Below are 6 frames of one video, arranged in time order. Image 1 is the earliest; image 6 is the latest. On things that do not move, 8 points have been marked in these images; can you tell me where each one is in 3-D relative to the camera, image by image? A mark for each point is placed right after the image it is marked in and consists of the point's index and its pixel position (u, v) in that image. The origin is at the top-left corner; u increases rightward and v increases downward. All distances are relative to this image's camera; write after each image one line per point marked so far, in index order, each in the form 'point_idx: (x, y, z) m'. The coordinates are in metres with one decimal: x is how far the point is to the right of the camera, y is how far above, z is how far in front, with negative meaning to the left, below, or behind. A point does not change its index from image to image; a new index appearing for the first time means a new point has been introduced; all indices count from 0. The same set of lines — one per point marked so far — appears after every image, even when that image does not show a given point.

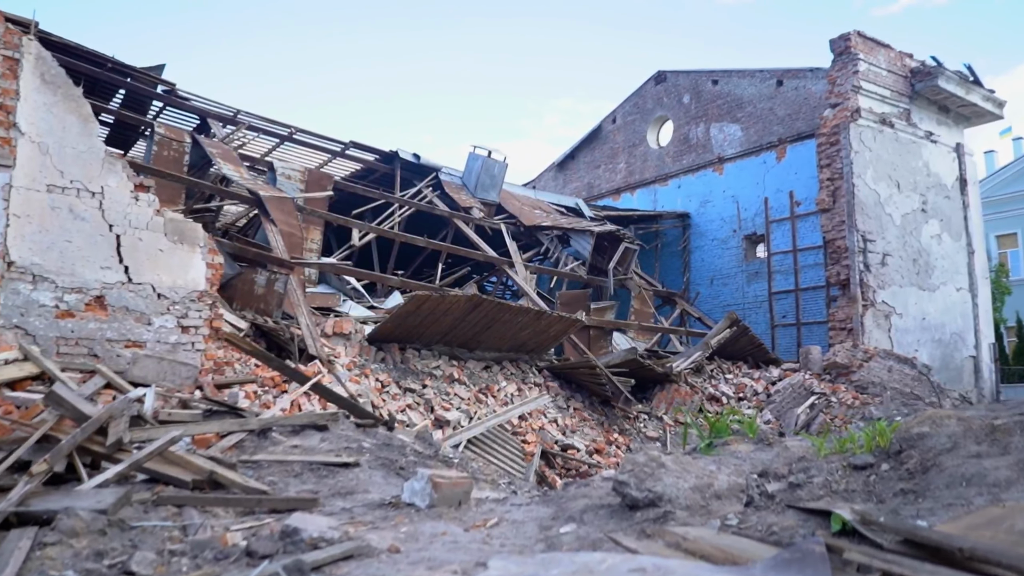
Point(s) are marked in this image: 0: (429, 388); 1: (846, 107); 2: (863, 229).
0: (-0.9, -1.1, +7.3) m
1: (+5.2, +2.8, +10.7) m
2: (+5.4, +0.9, +10.5) m
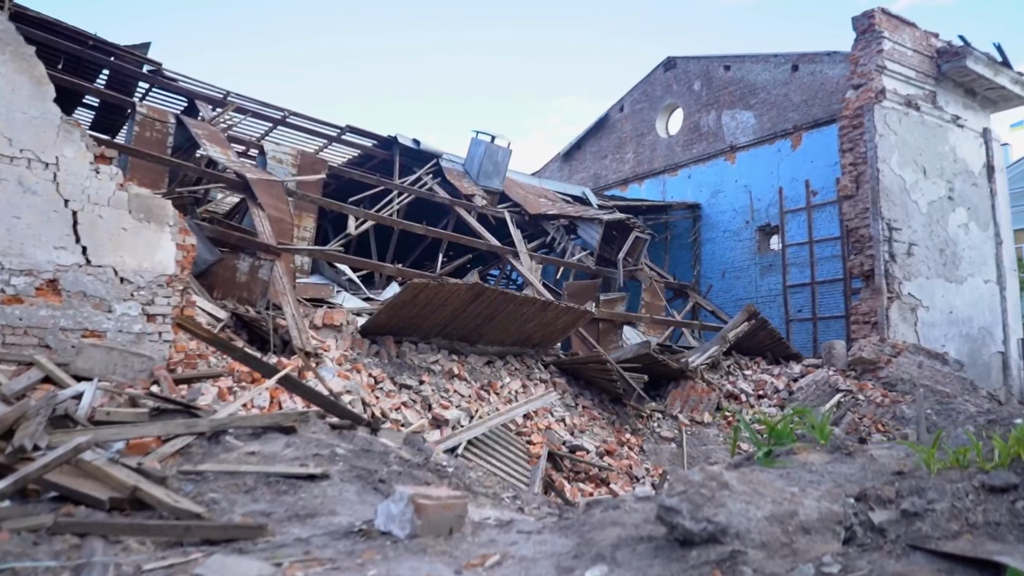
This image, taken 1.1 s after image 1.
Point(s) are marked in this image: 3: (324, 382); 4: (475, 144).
0: (-0.8, -0.9, +6.8) m
1: (+5.2, +2.9, +10.1) m
2: (+5.4, +1.0, +9.9) m
3: (-1.5, -0.8, +5.2) m
4: (-0.6, +2.5, +12.0) m
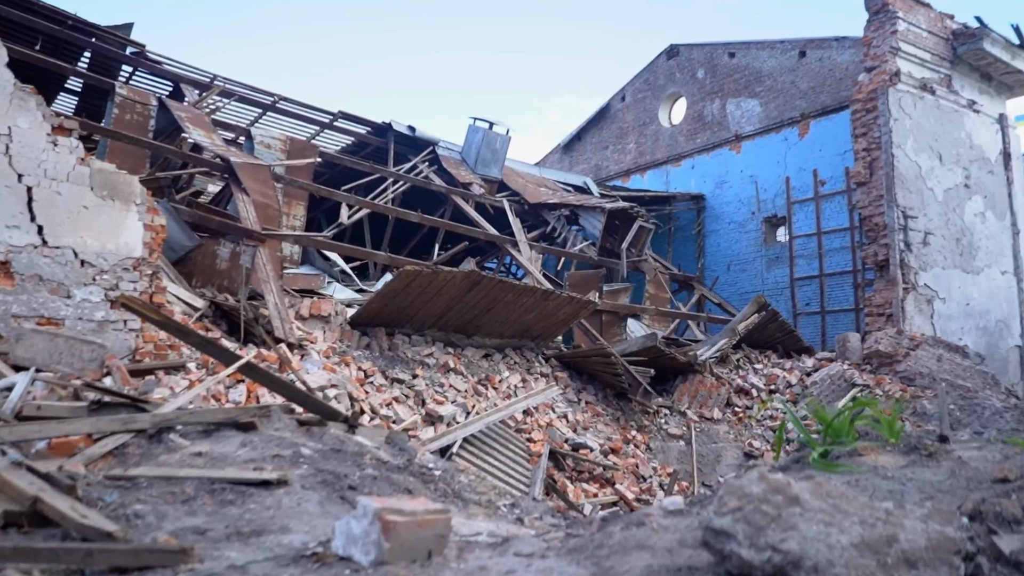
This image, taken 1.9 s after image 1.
0: (-0.8, -0.8, +6.4) m
1: (+5.2, +3.1, +9.7) m
2: (+5.4, +1.2, +9.5) m
3: (-1.5, -0.6, +4.8) m
4: (-0.7, +2.6, +11.6) m
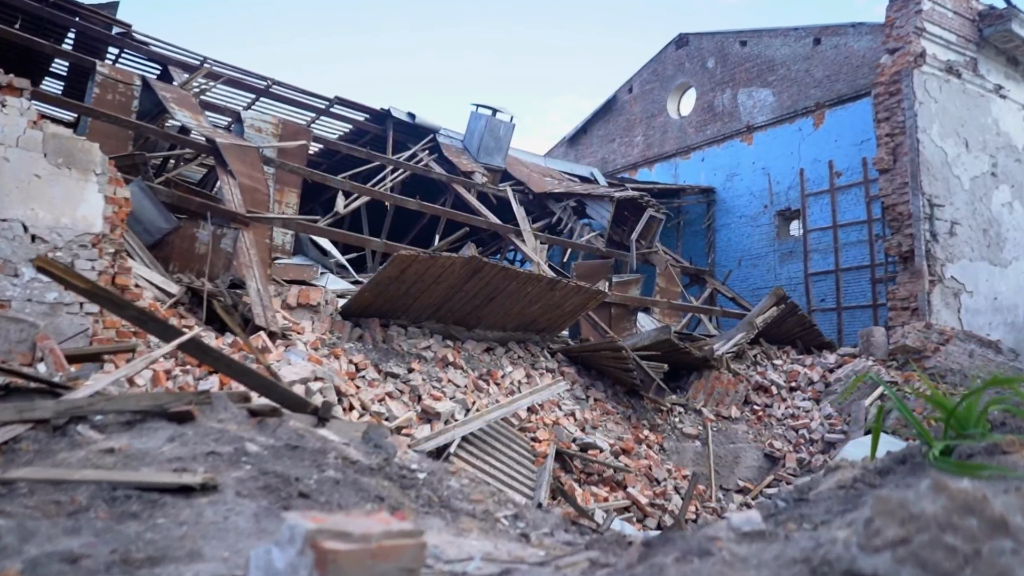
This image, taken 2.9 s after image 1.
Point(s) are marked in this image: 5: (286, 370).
0: (-0.8, -0.7, +5.9) m
1: (+5.3, +3.2, +9.2) m
2: (+5.5, +1.3, +9.0) m
3: (-1.4, -0.5, +4.4) m
4: (-0.6, +2.7, +11.1) m
5: (-1.4, -0.5, +4.4) m
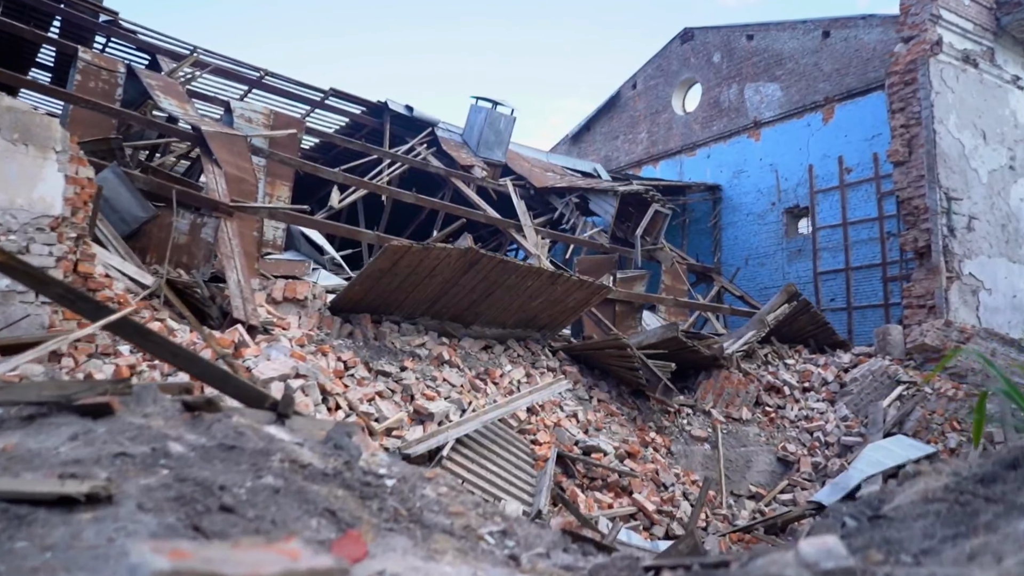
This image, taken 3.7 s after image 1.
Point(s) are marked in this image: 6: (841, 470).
0: (-0.8, -0.7, +5.6) m
1: (+5.3, +3.2, +8.9) m
2: (+5.5, +1.3, +8.7) m
3: (-1.5, -0.5, +4.0) m
4: (-0.6, +2.8, +10.8) m
5: (-1.5, -0.5, +4.1) m
6: (+2.8, -1.6, +5.9) m
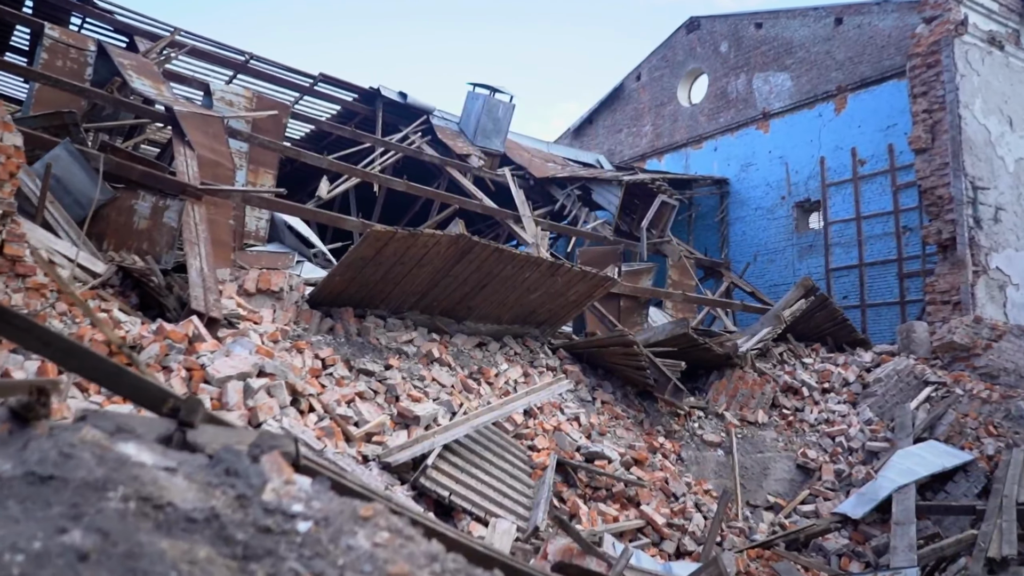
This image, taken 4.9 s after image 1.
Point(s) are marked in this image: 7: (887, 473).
0: (-0.9, -0.6, +5.1) m
1: (+5.3, +3.3, +8.4) m
2: (+5.4, +1.4, +8.2) m
3: (-1.5, -0.4, +3.5) m
4: (-0.6, +2.8, +10.3) m
5: (-1.5, -0.4, +3.6) m
6: (+2.8, -1.5, +5.4) m
7: (+2.8, -1.4, +5.2) m
